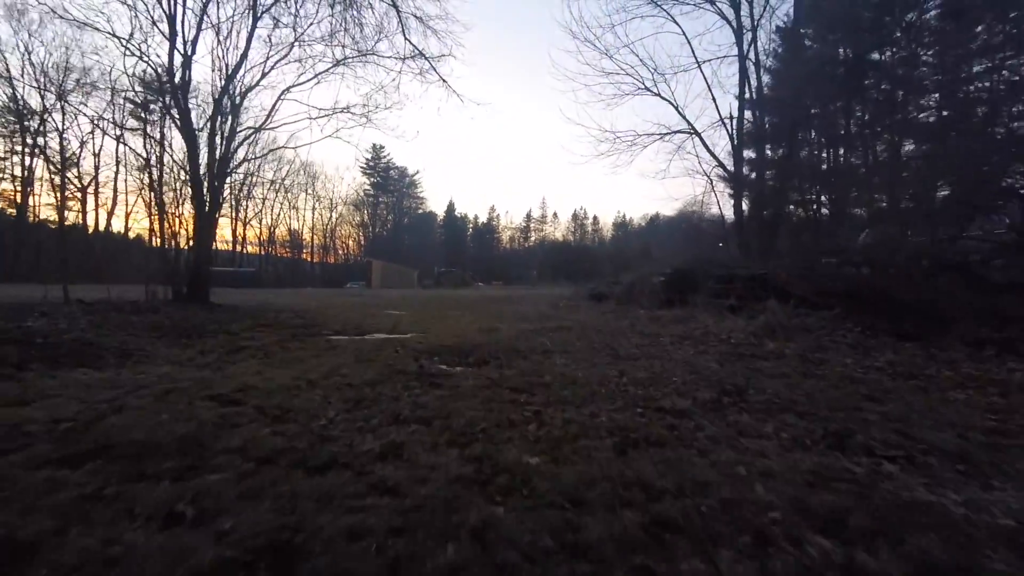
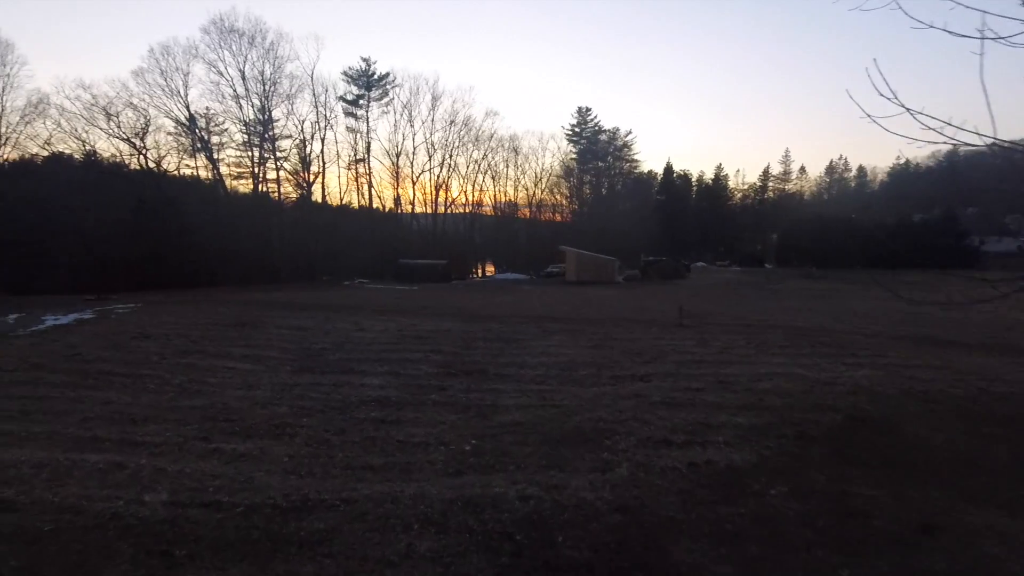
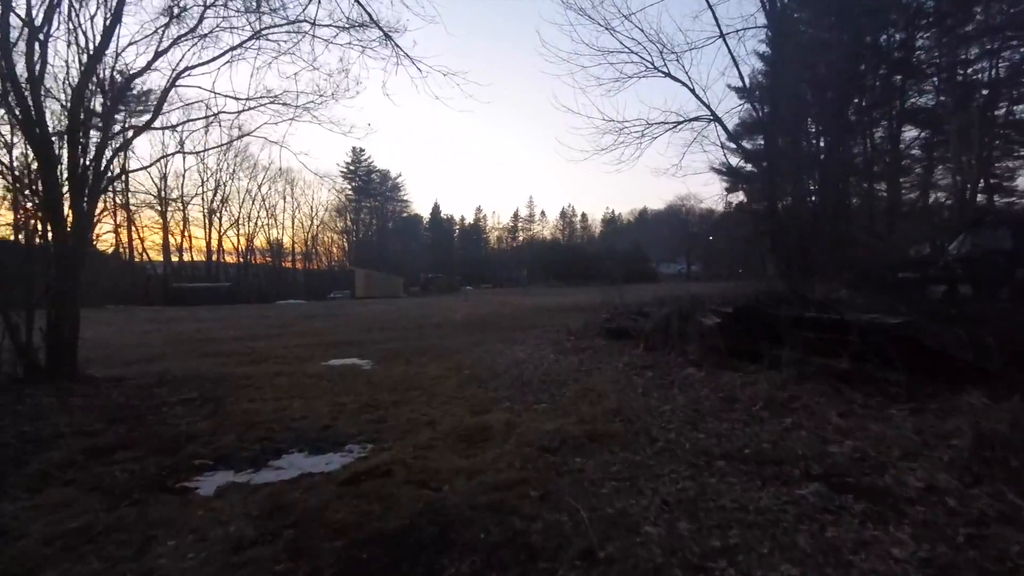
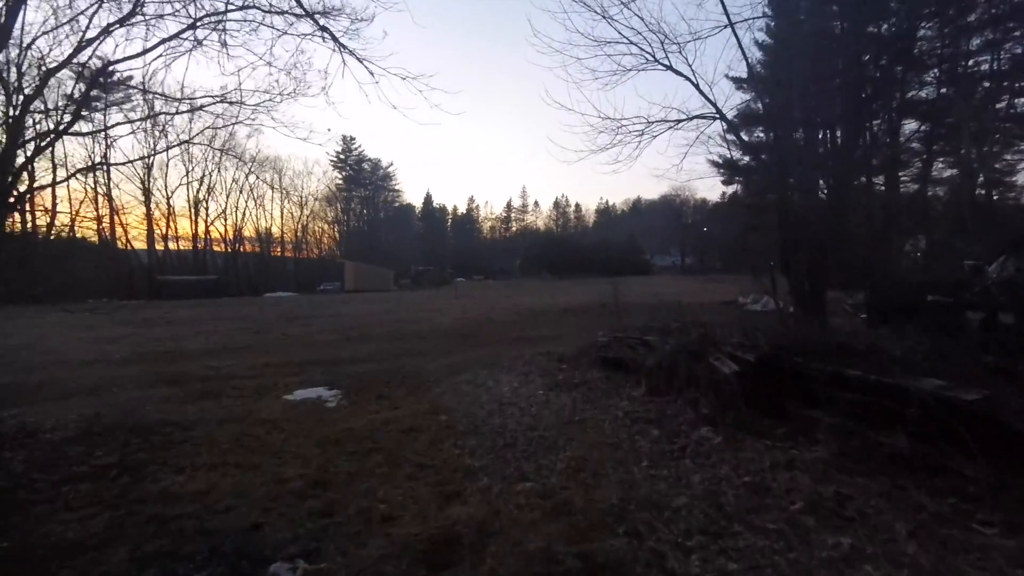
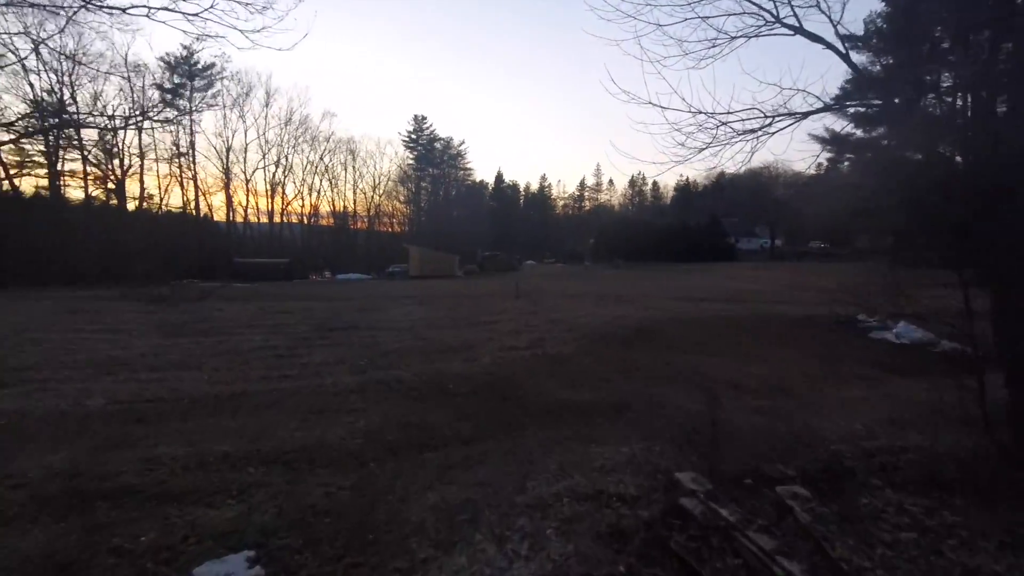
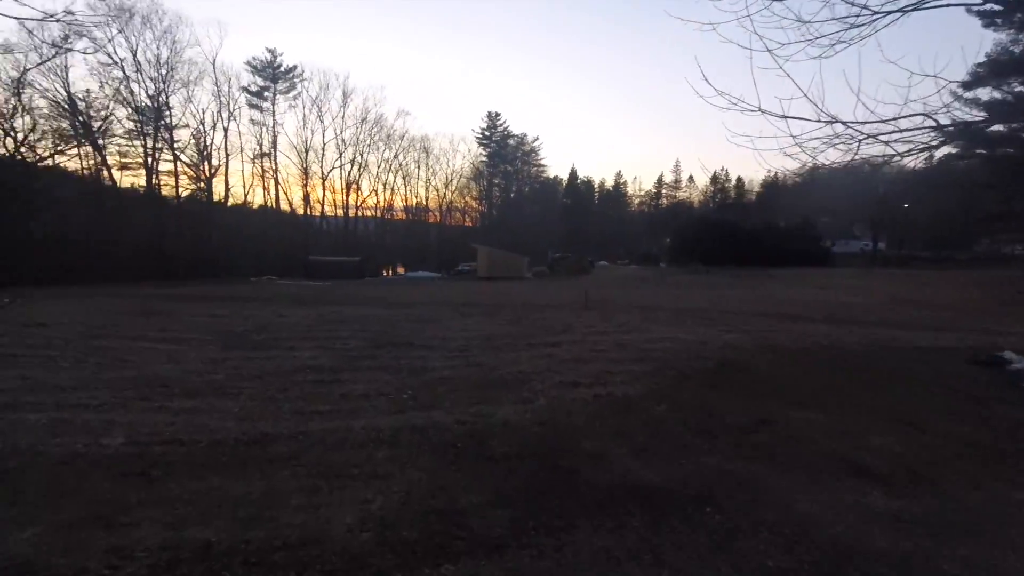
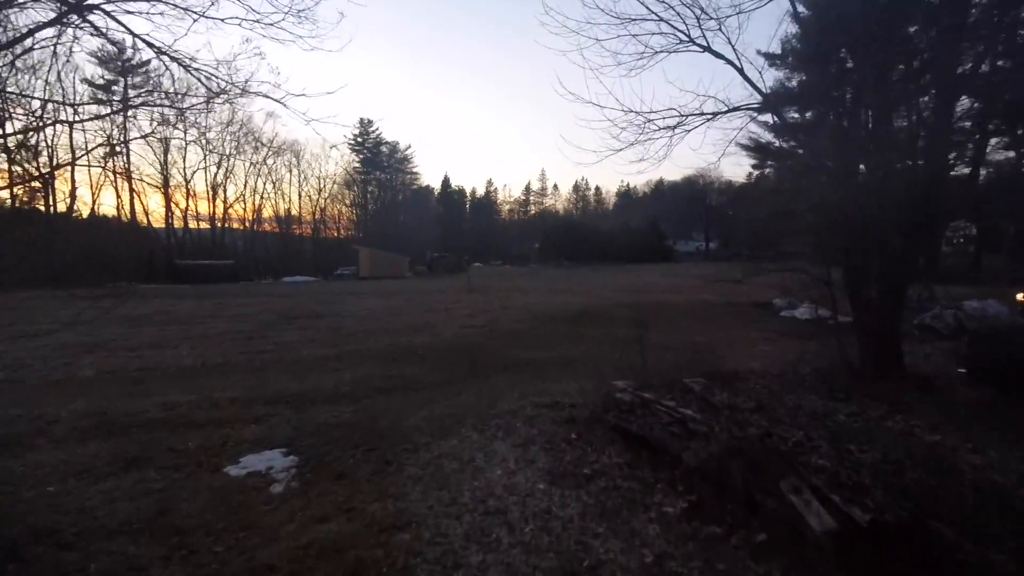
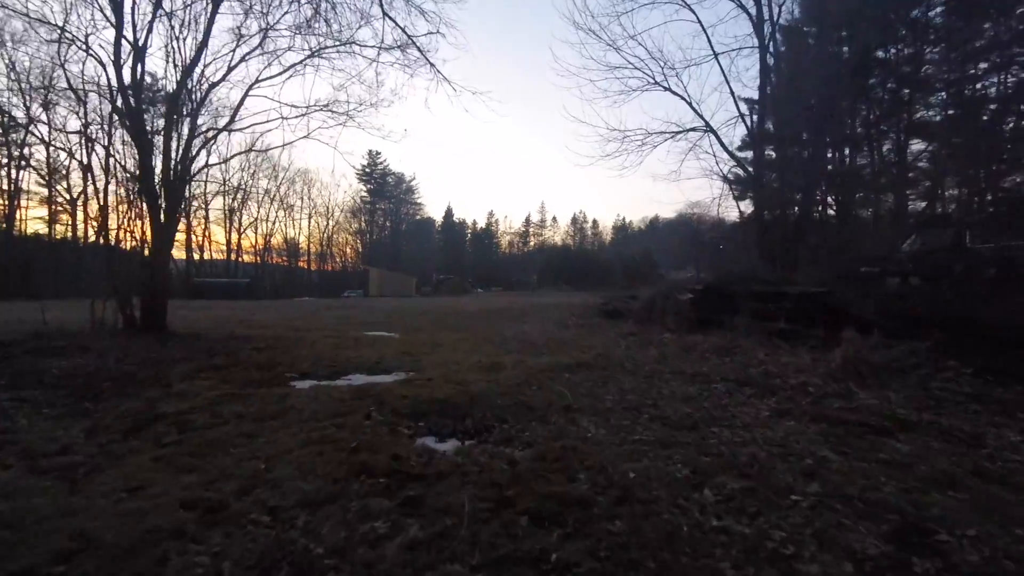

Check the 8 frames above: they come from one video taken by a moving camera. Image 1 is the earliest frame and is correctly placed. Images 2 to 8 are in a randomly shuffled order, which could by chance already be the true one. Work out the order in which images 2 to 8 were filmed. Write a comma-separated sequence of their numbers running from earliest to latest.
8, 3, 4, 7, 5, 6, 2
